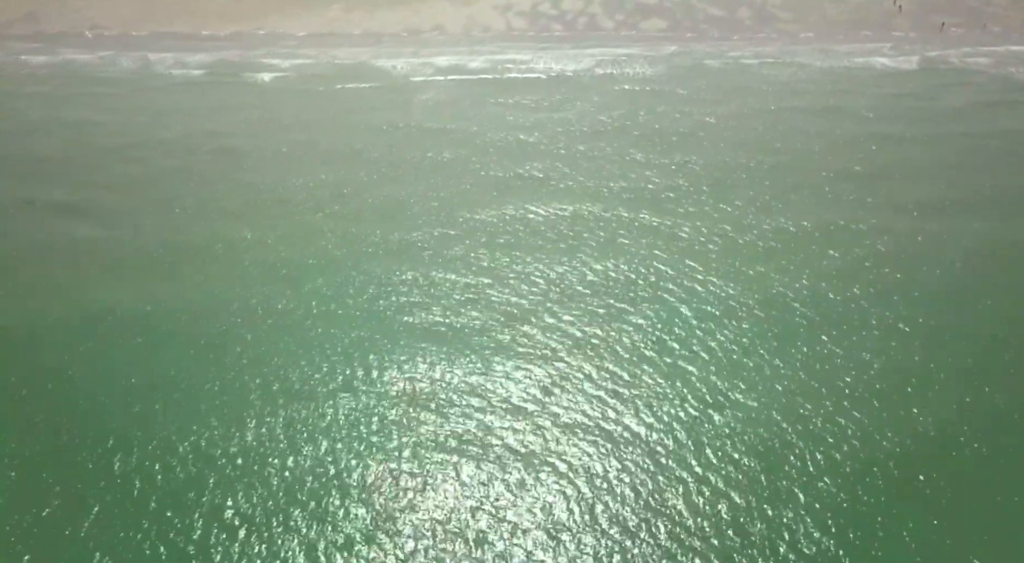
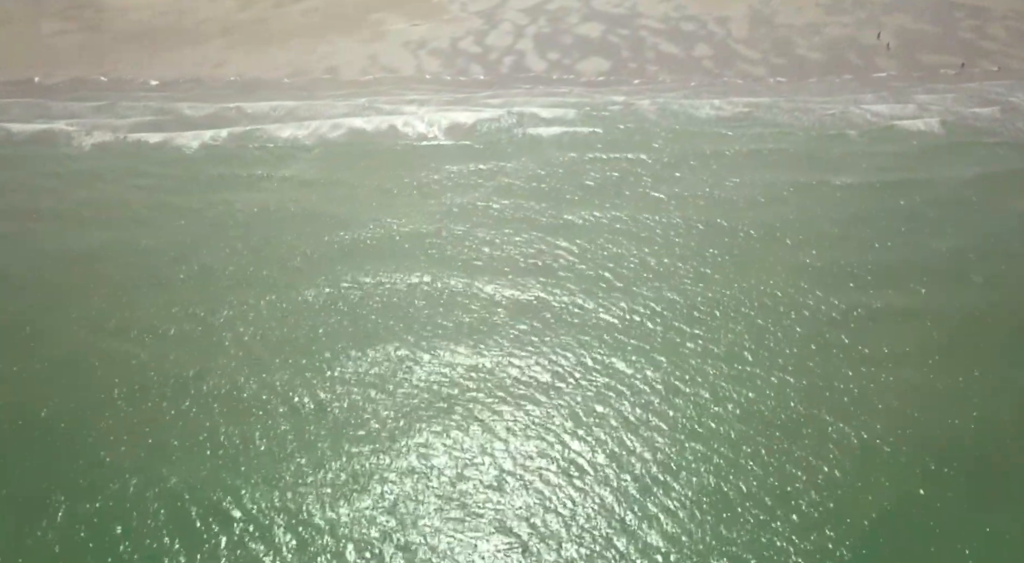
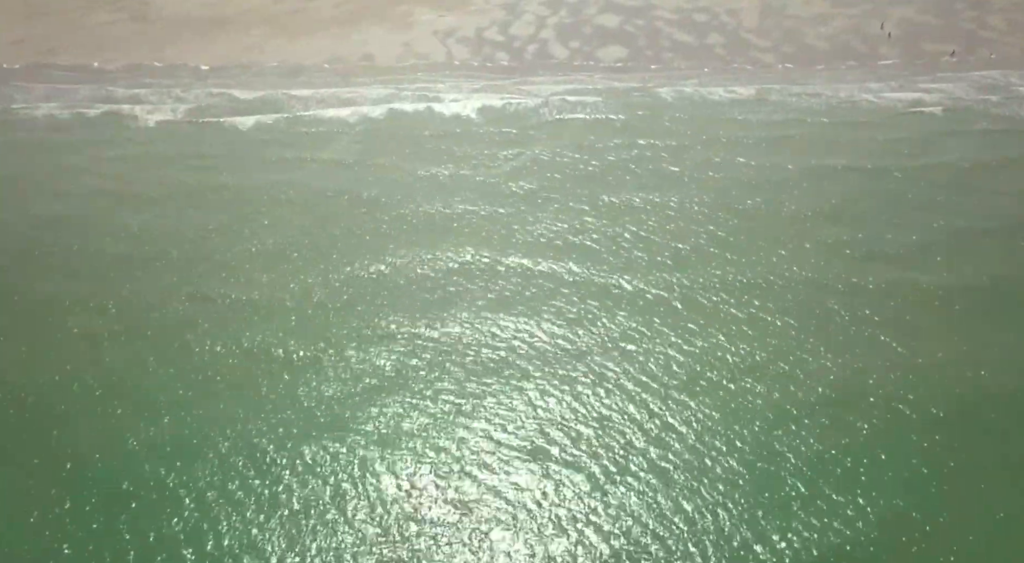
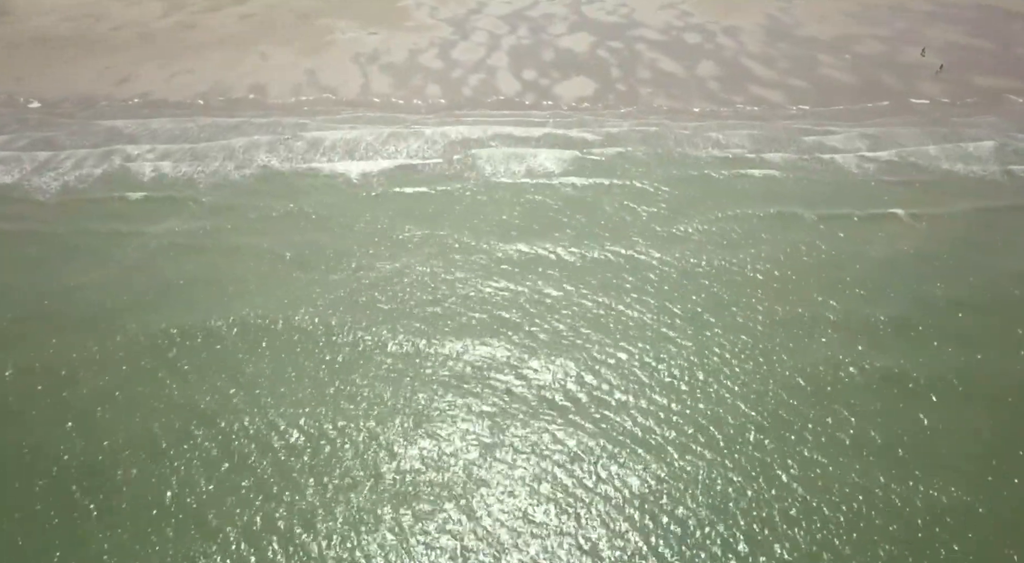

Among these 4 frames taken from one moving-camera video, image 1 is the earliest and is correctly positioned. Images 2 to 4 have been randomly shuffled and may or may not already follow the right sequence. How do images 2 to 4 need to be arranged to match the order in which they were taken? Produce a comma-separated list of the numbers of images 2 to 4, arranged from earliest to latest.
3, 2, 4
